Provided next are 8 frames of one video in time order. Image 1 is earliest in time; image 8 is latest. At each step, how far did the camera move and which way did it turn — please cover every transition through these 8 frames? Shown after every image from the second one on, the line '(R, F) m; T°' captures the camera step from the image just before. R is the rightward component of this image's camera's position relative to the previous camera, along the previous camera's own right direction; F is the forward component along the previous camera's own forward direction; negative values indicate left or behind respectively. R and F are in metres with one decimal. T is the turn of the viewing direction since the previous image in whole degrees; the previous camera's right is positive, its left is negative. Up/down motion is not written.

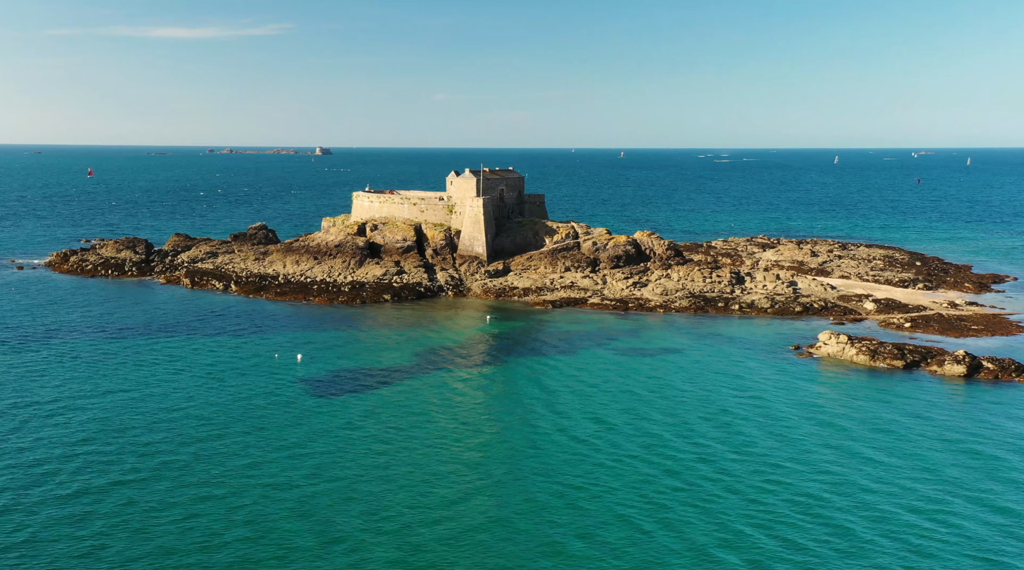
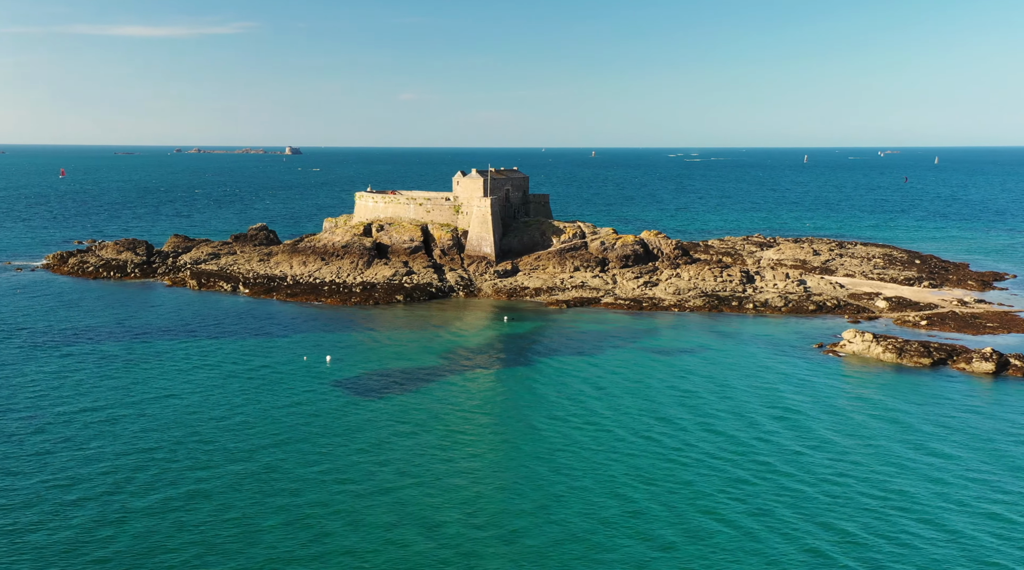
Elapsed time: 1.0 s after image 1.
(-2.6, 0.0) m; +1°
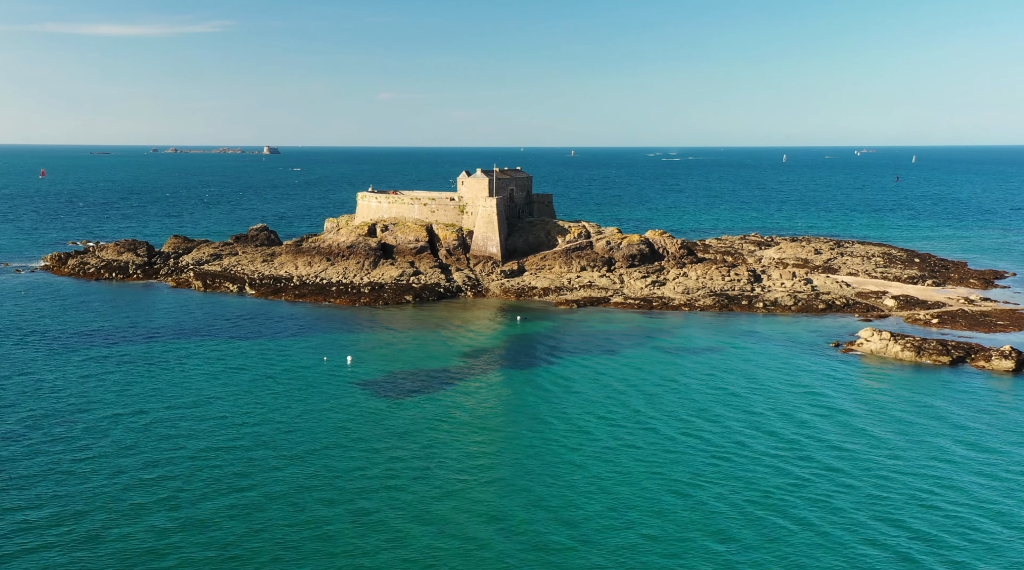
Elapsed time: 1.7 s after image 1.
(-1.9, 0.0) m; +1°
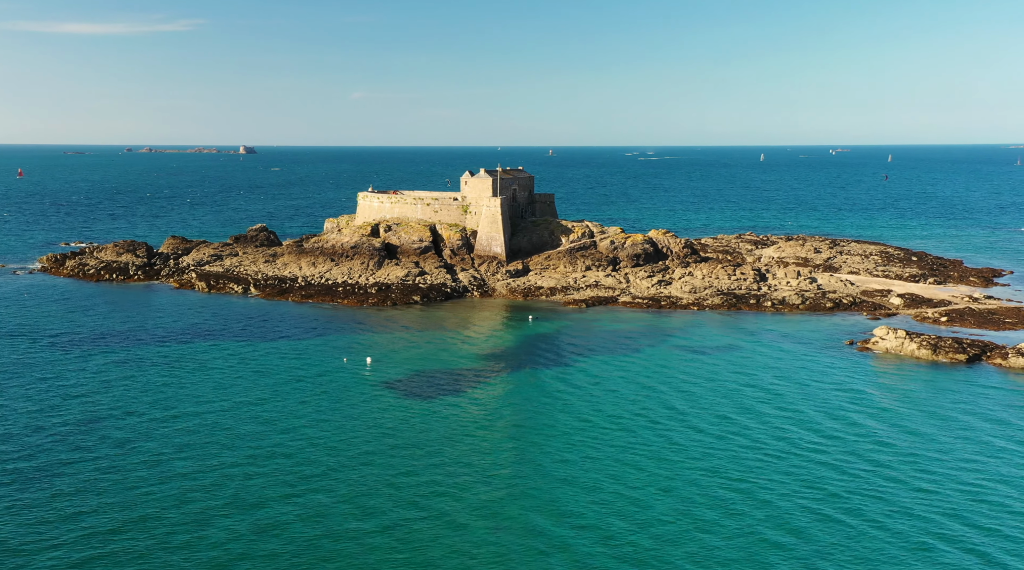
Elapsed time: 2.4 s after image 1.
(-1.9, 0.0) m; +1°
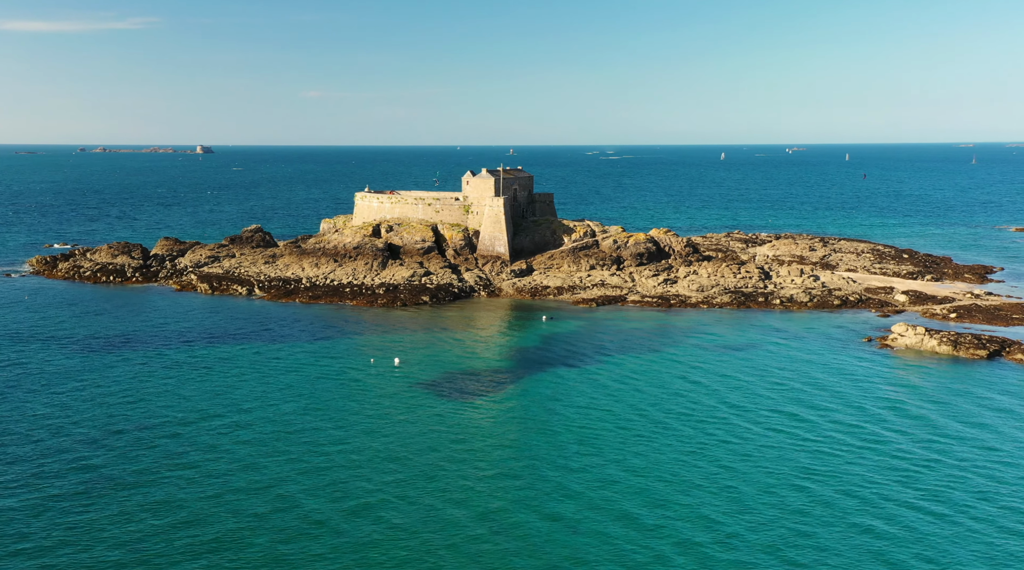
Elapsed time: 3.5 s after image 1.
(-3.1, -0.1) m; +2°
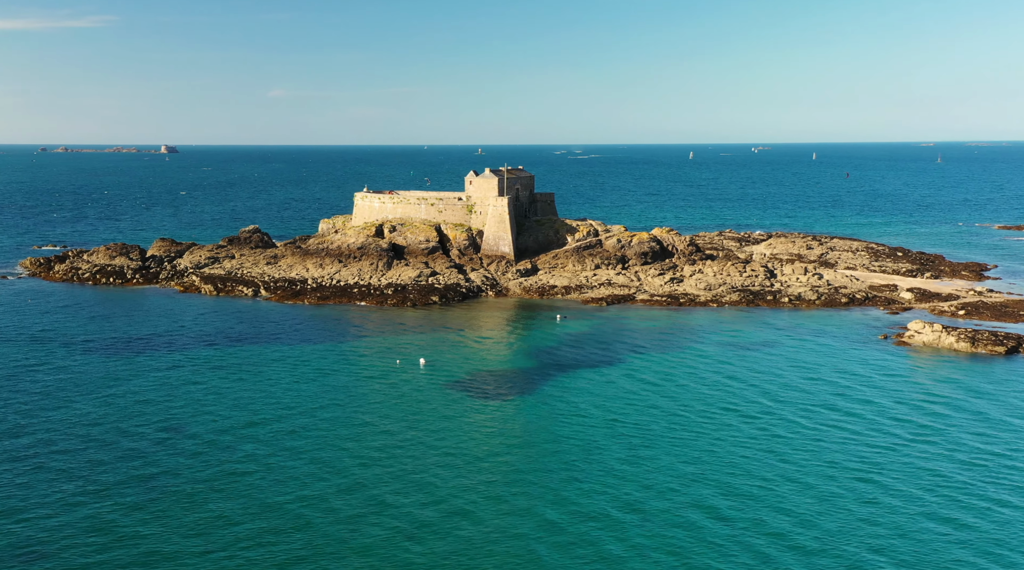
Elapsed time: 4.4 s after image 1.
(-2.6, -0.1) m; +2°
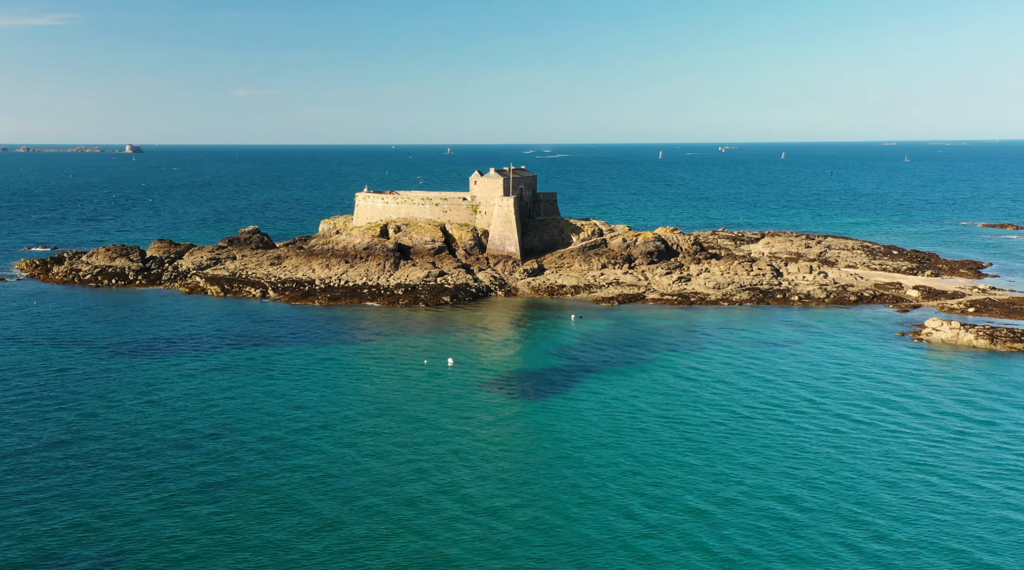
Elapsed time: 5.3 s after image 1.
(-2.7, -0.1) m; +2°
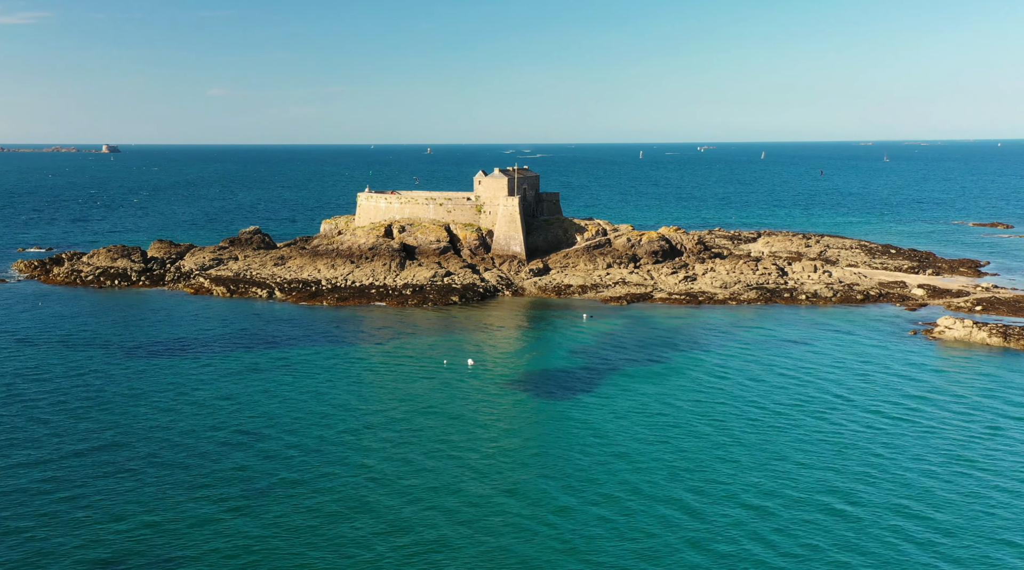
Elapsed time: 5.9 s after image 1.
(-1.9, -0.1) m; +1°
